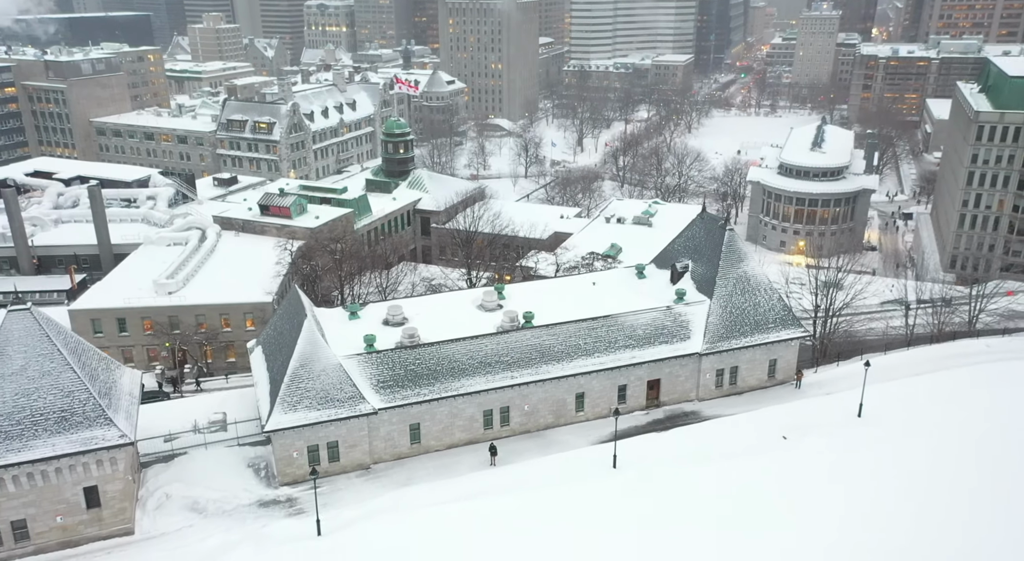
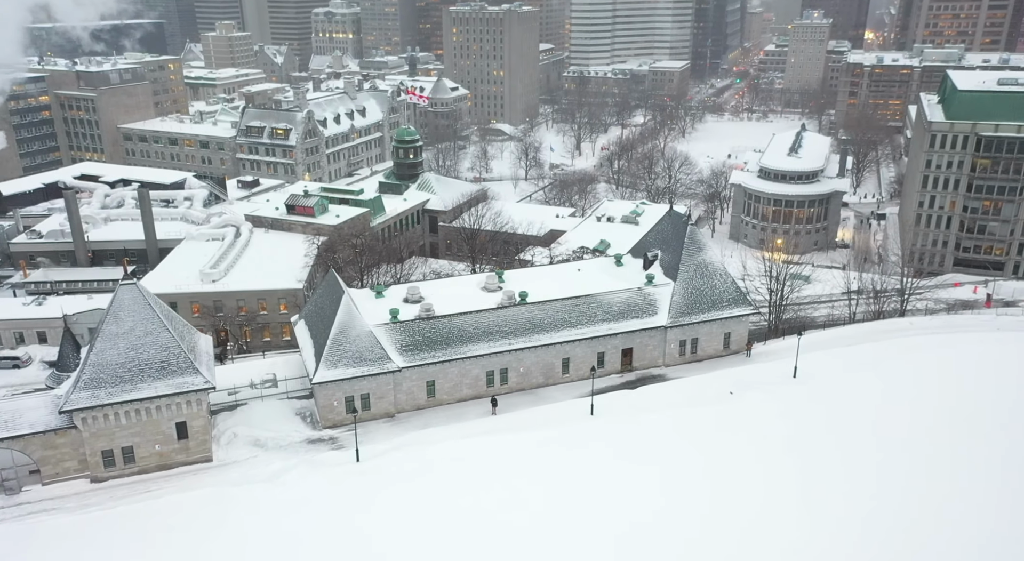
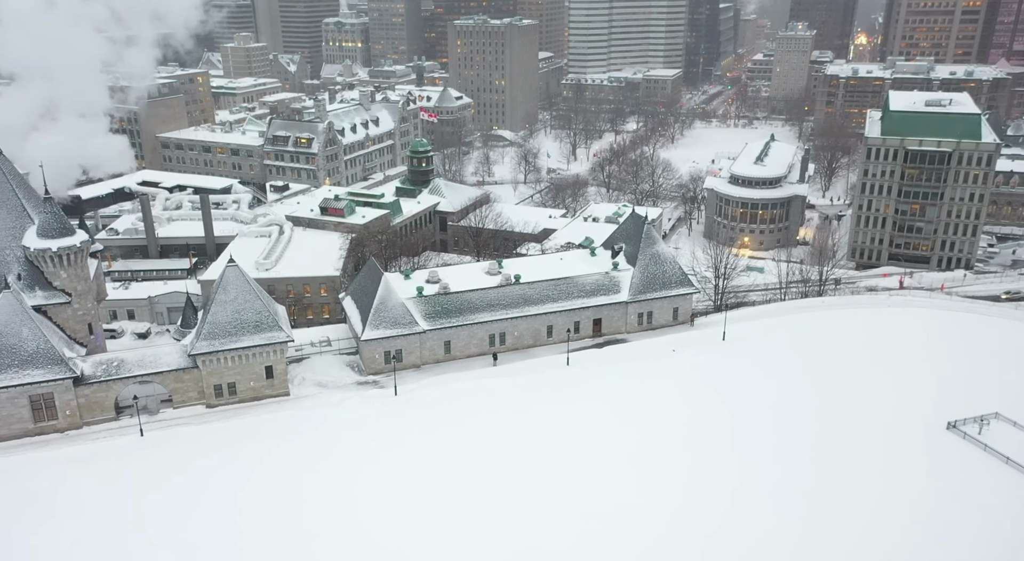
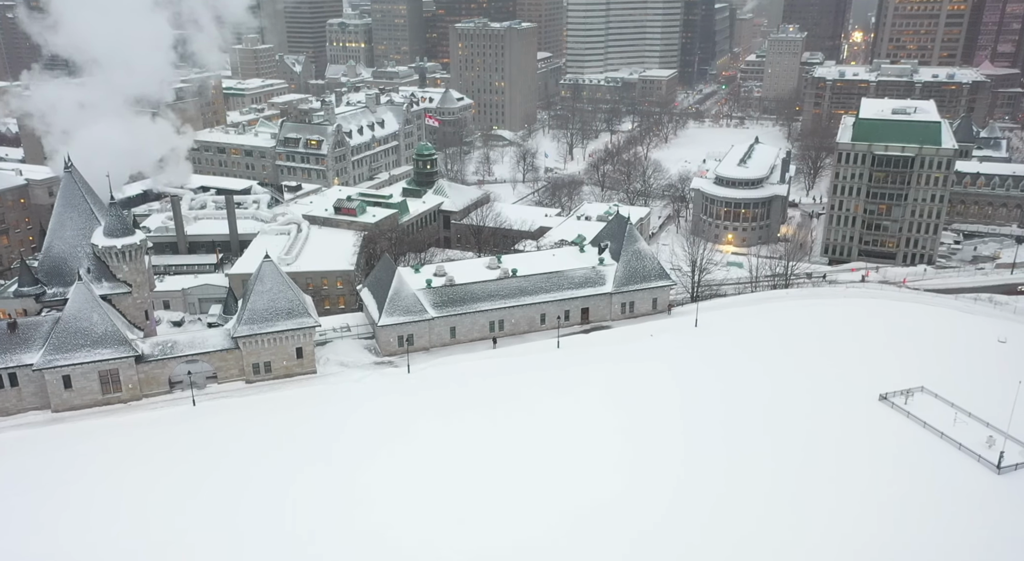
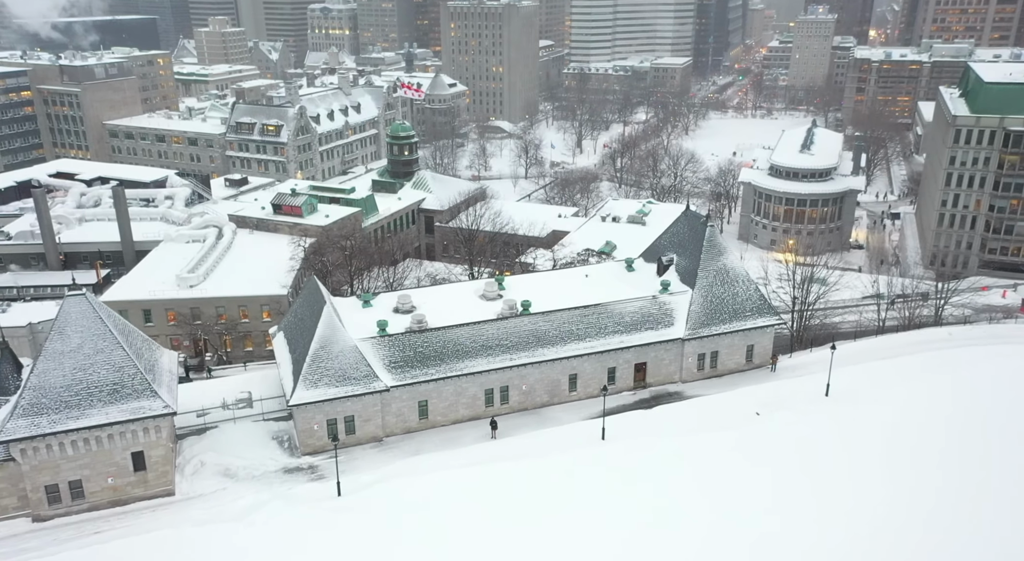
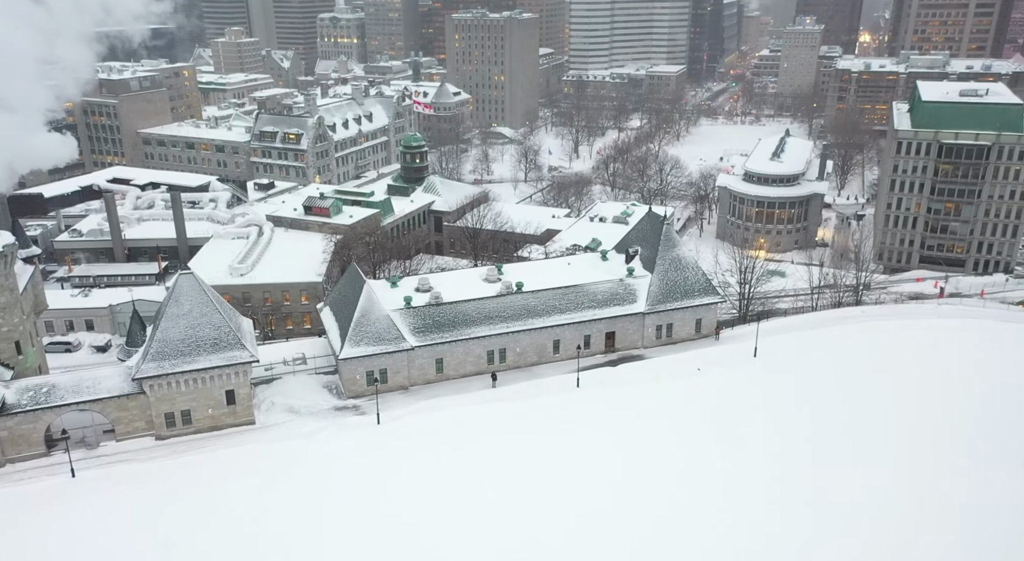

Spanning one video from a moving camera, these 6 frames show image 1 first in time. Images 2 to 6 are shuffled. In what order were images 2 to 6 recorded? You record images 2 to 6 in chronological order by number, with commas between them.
5, 2, 6, 3, 4
